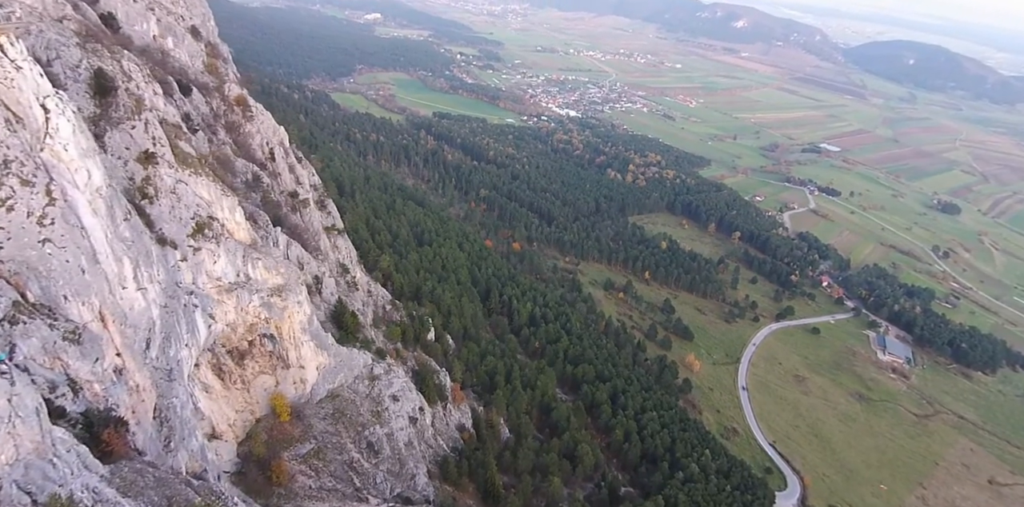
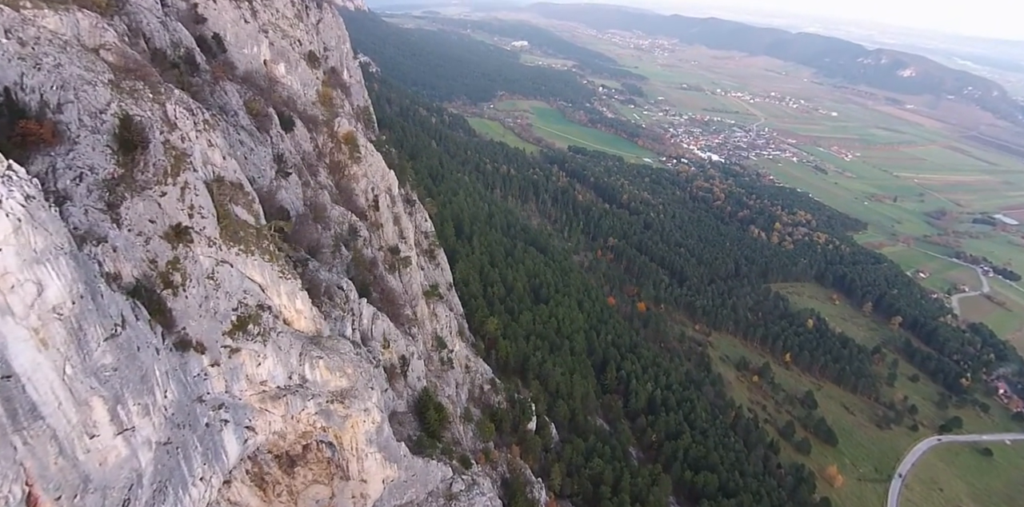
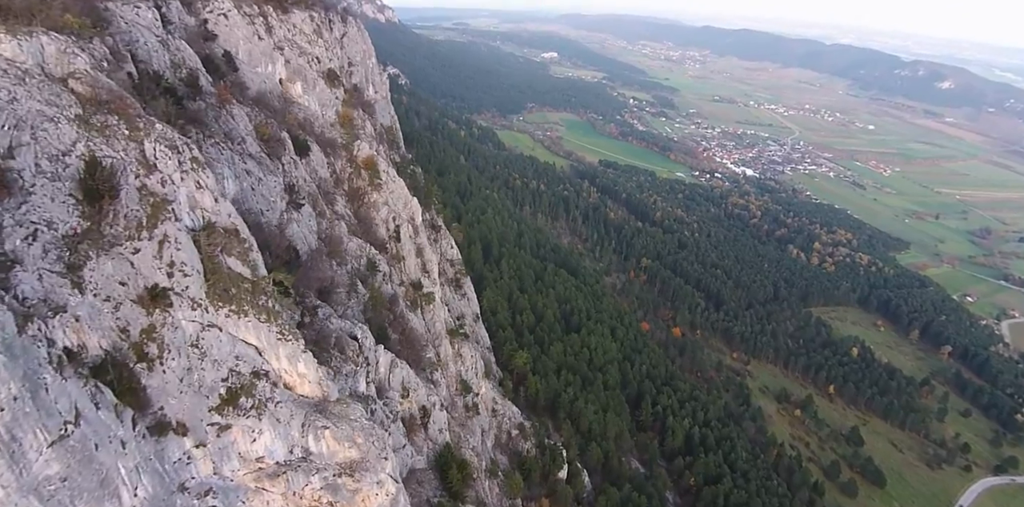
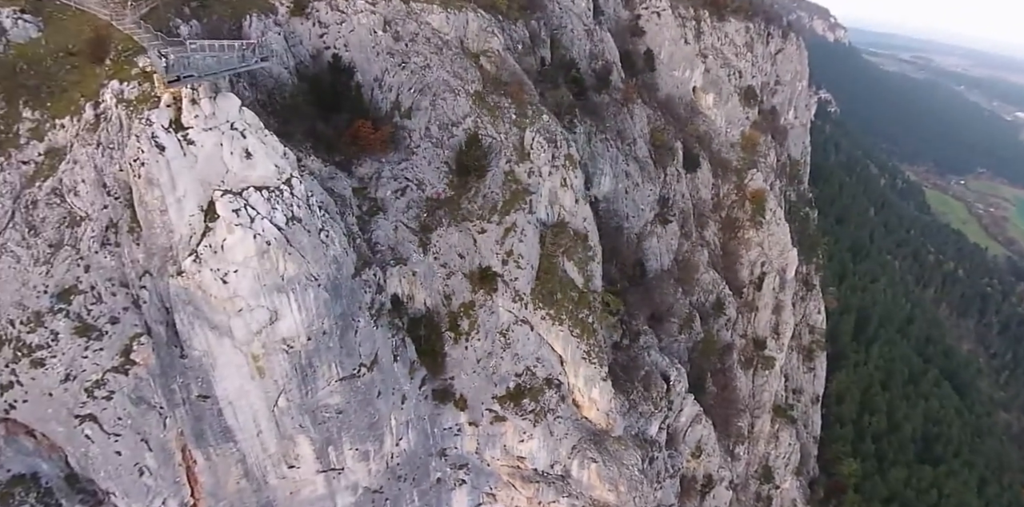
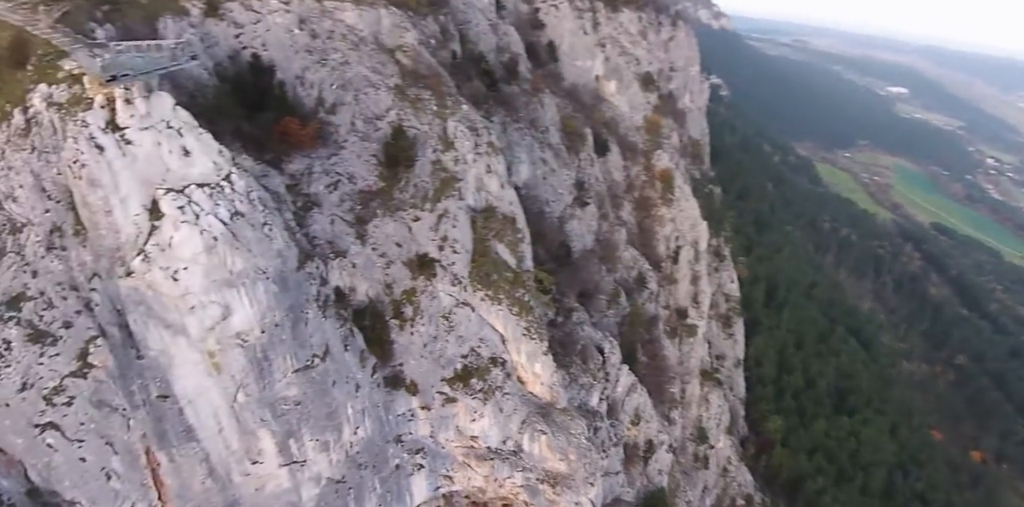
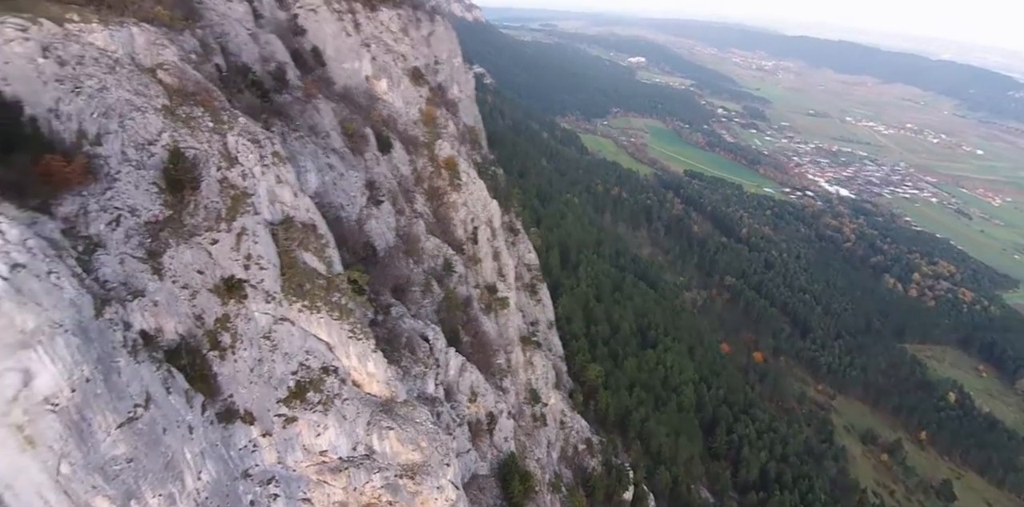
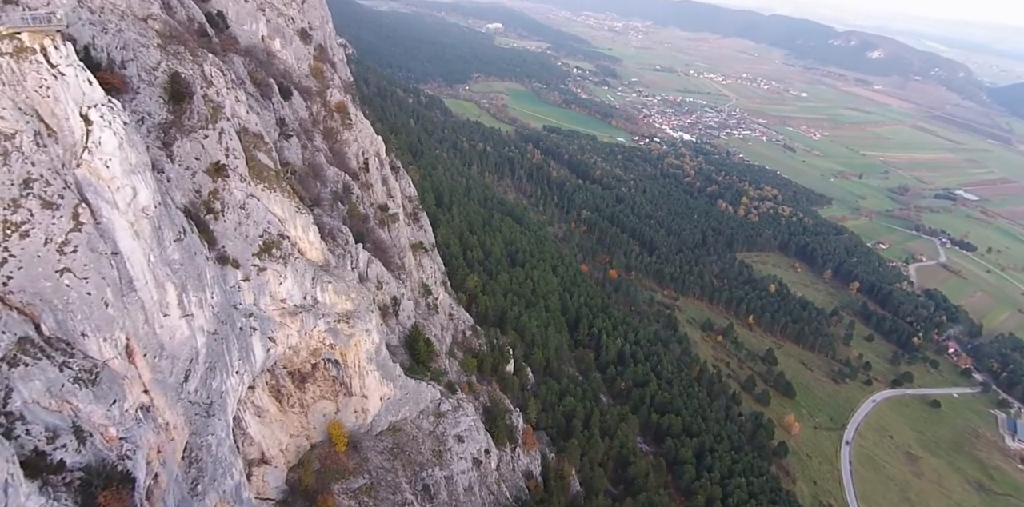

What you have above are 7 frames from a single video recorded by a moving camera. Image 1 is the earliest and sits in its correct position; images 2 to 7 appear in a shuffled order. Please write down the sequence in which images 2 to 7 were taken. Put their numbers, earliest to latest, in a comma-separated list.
7, 2, 3, 6, 5, 4
